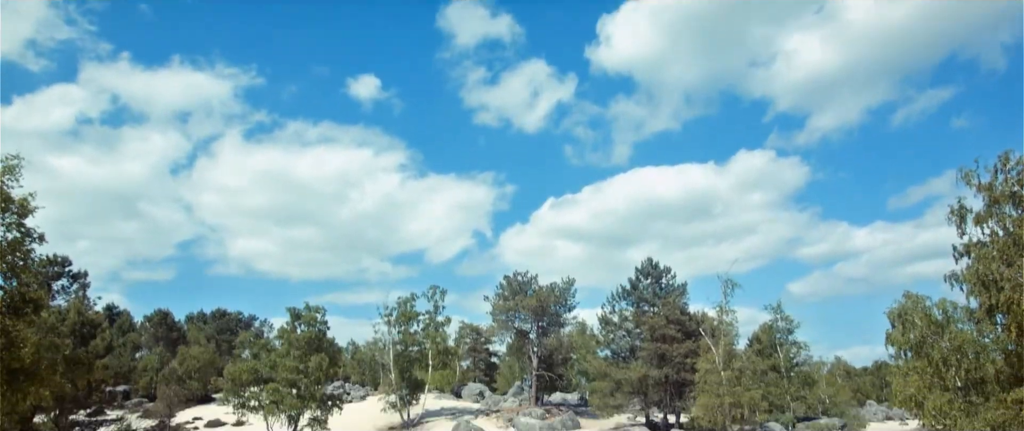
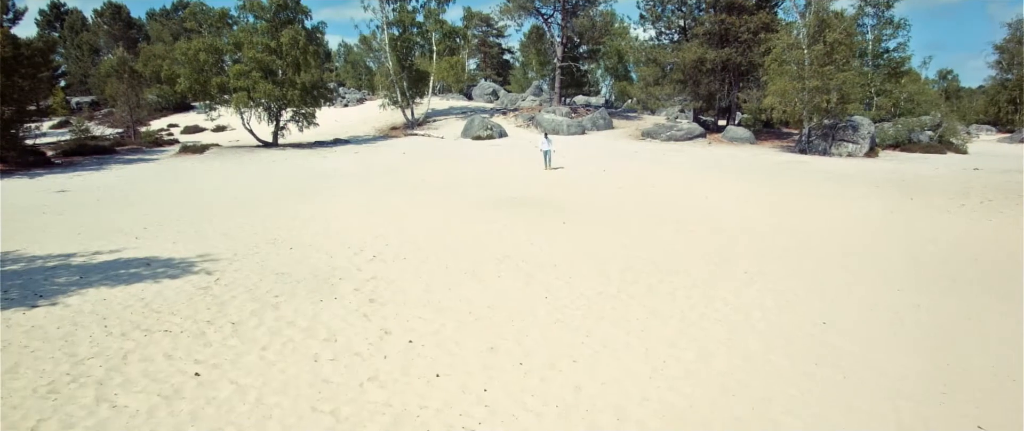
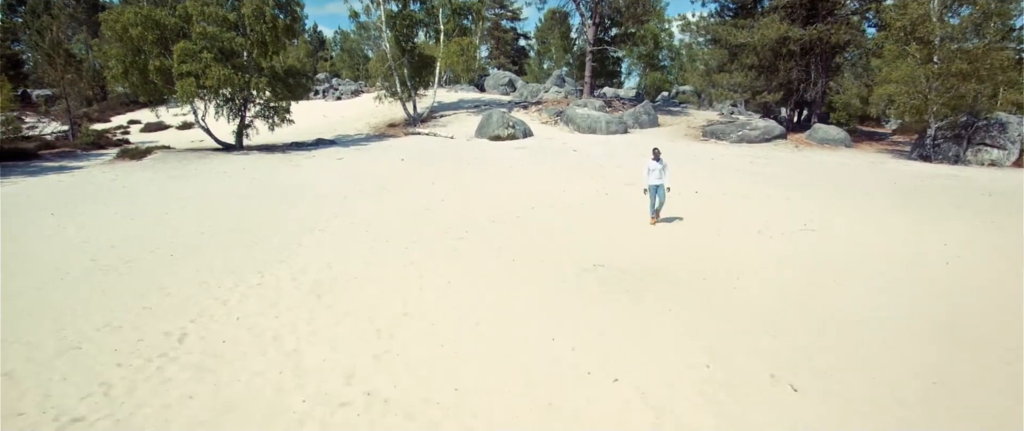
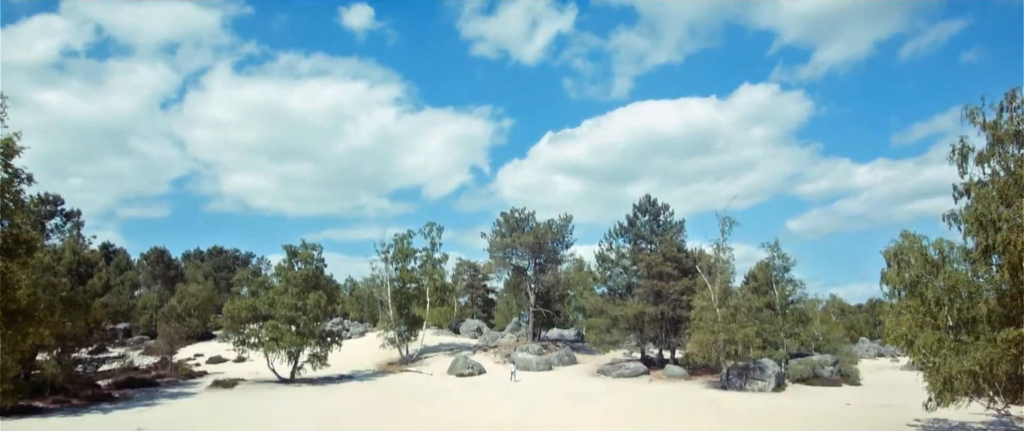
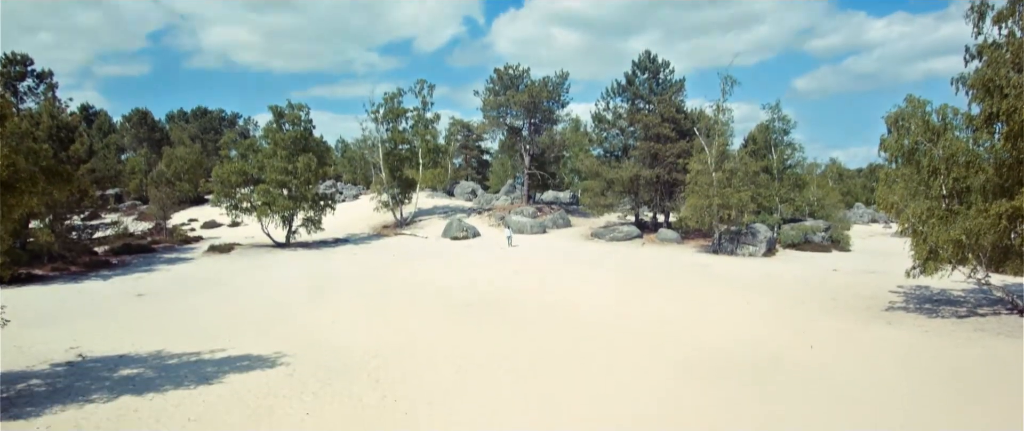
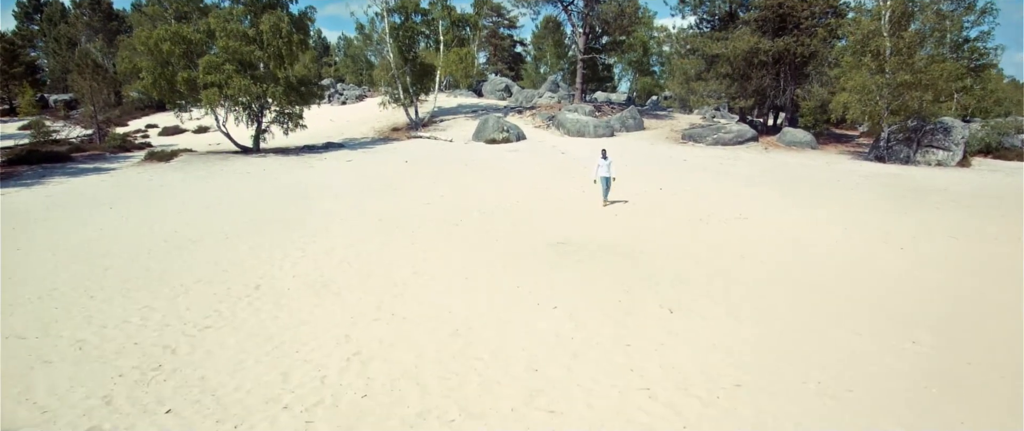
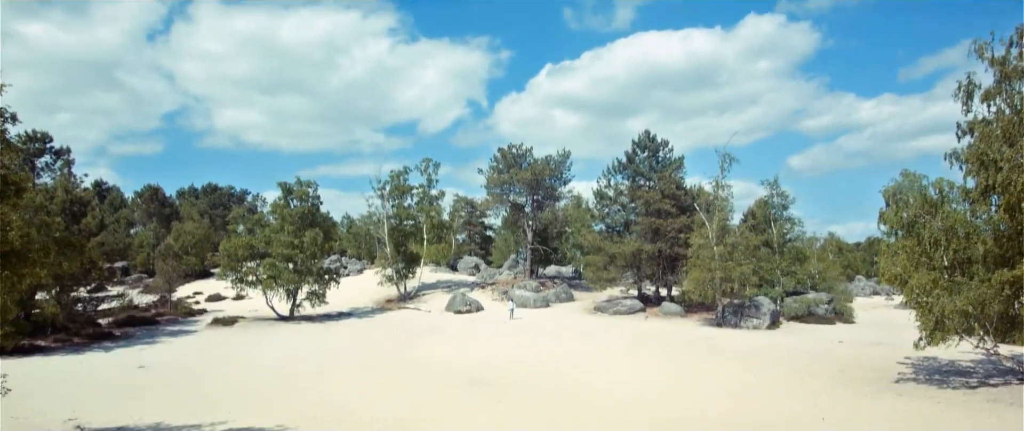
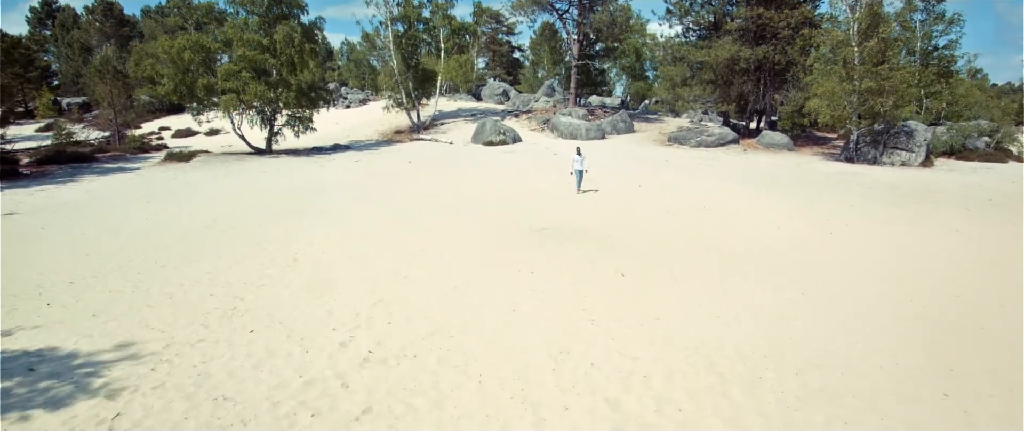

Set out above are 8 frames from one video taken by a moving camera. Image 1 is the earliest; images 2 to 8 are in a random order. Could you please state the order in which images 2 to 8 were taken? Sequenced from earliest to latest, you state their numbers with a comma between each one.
4, 7, 5, 2, 8, 6, 3
